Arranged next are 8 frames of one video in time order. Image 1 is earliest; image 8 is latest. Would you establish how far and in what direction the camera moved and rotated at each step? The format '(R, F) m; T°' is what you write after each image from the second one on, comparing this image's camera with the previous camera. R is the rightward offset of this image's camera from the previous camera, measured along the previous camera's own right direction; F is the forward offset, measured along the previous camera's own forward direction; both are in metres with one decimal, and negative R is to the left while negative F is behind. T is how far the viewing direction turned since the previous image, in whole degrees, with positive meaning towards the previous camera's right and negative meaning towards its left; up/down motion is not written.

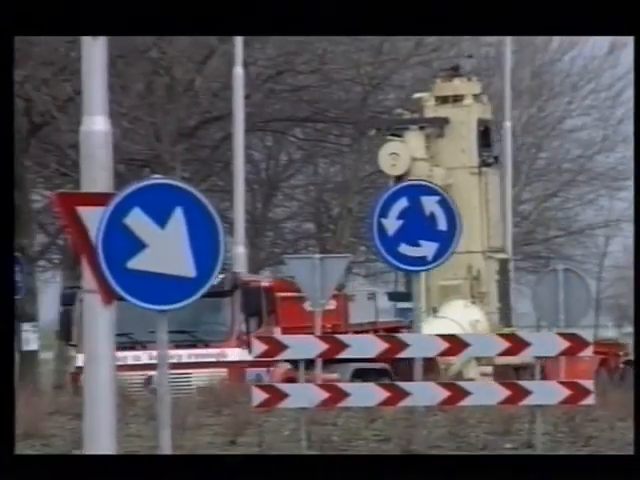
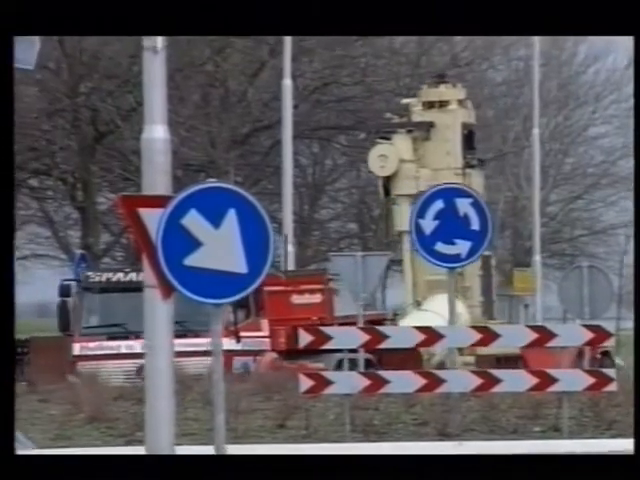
(0.0, -0.4) m; -1°
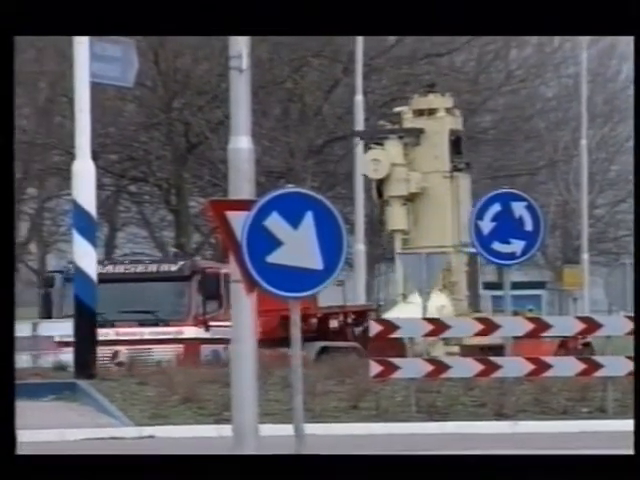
(0.0, -0.6) m; -2°
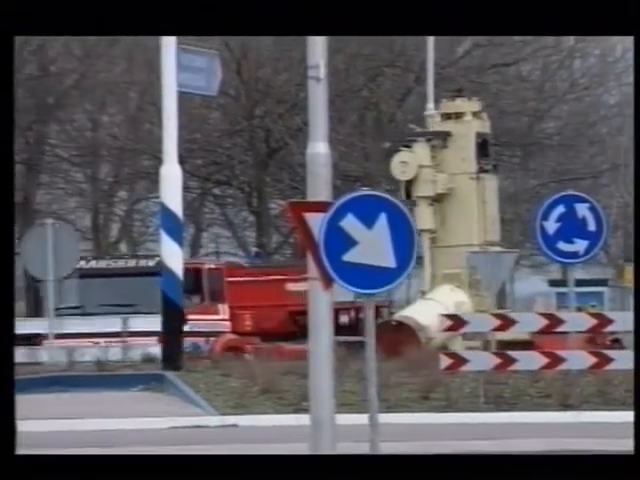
(0.0, -0.3) m; -3°
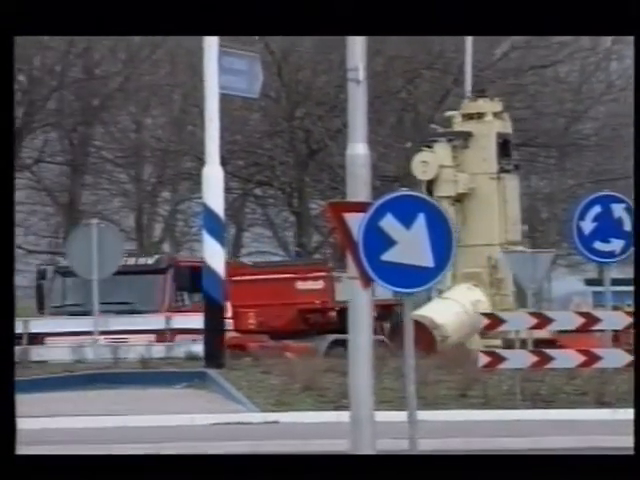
(0.0, -0.1) m; -1°
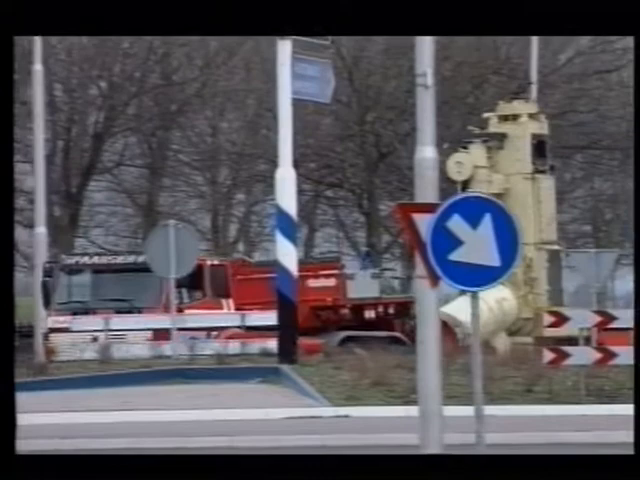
(0.0, -0.2) m; -2°
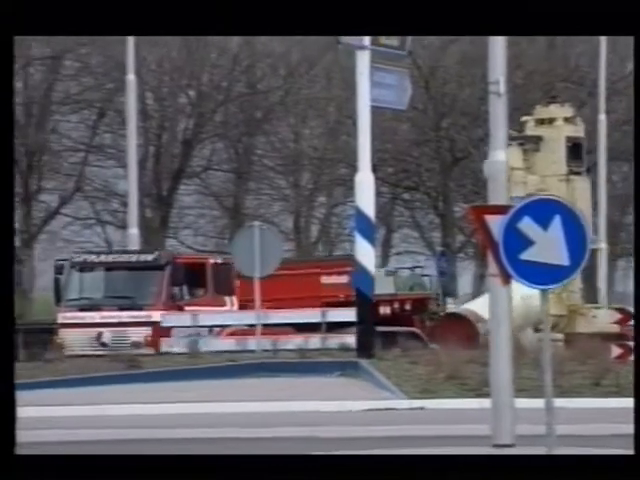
(0.0, -0.3) m; -3°
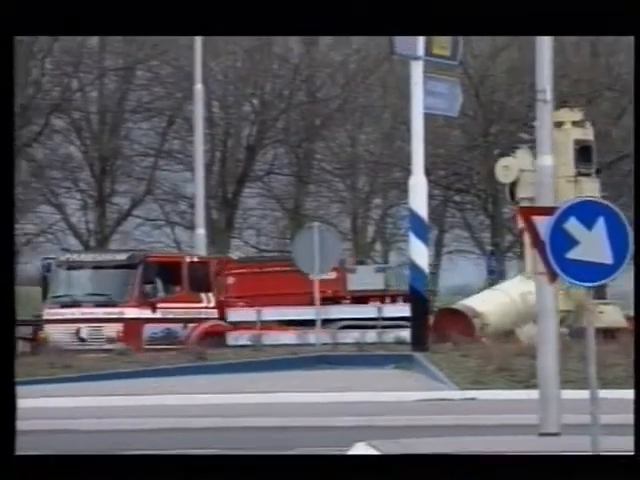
(0.0, -0.4) m; -2°
